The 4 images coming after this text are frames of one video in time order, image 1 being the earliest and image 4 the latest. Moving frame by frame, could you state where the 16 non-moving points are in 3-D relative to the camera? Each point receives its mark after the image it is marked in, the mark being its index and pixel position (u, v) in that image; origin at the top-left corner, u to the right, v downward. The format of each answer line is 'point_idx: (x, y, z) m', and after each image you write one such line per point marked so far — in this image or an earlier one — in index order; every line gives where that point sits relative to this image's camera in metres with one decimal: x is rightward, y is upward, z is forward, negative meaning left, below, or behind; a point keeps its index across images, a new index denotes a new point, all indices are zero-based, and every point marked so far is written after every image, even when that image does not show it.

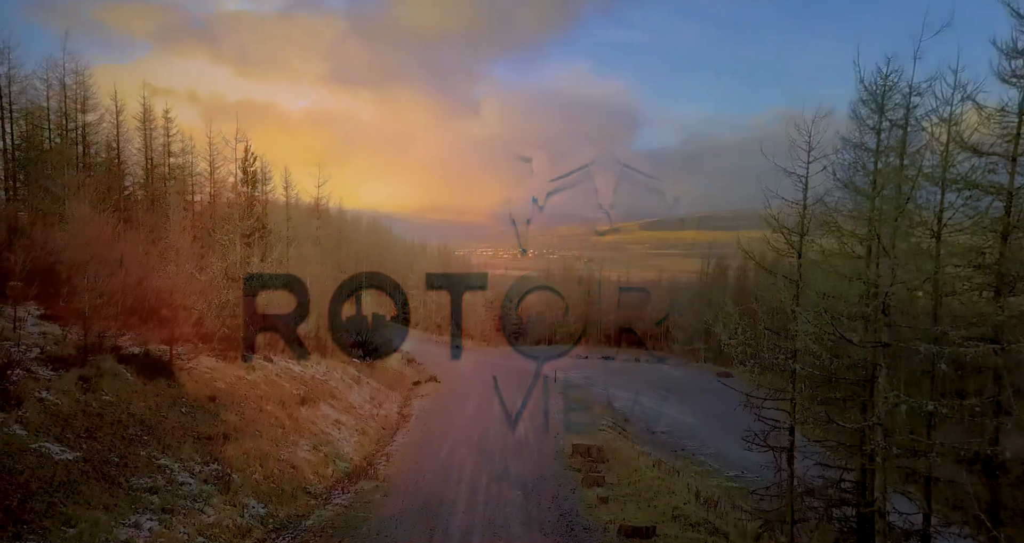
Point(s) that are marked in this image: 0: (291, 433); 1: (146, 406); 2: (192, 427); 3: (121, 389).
0: (-5.7, -4.1, +18.4) m
1: (-7.6, -2.8, +14.6) m
2: (-6.7, -3.3, +14.9) m
3: (-8.0, -2.5, +14.6) m
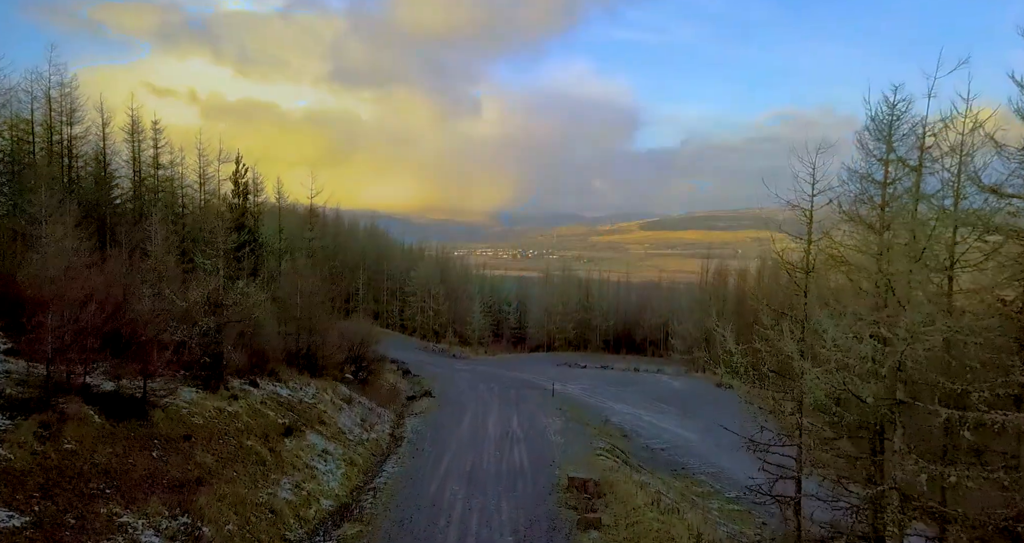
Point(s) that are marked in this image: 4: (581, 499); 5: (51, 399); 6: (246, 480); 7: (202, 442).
0: (-5.9, -4.9, +17.5) m
1: (-7.8, -3.5, +13.8) m
2: (-6.9, -4.0, +14.1) m
3: (-8.2, -3.2, +13.8) m
4: (+1.9, -6.2, +19.4) m
5: (-9.2, -2.6, +14.2) m
6: (-6.0, -4.7, +16.0) m
7: (-7.1, -3.9, +16.4) m
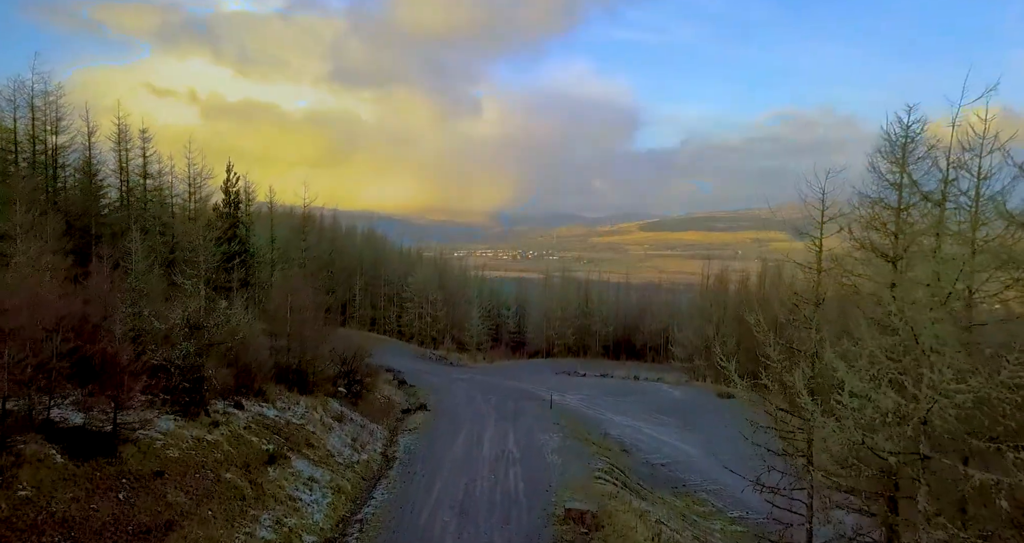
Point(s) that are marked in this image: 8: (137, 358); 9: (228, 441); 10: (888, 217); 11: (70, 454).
0: (-6.1, -5.4, +16.6) m
1: (-7.9, -4.1, +12.9) m
2: (-7.1, -4.6, +13.2) m
3: (-8.4, -3.8, +12.9) m
4: (+1.7, -6.8, +18.5) m
5: (-9.3, -3.1, +13.3) m
6: (-6.1, -5.2, +15.1) m
7: (-7.3, -4.5, +15.5) m
8: (-9.8, -2.3, +18.8) m
9: (-7.7, -4.6, +19.5) m
10: (+7.1, +1.0, +13.6) m
11: (-8.7, -3.6, +14.0) m
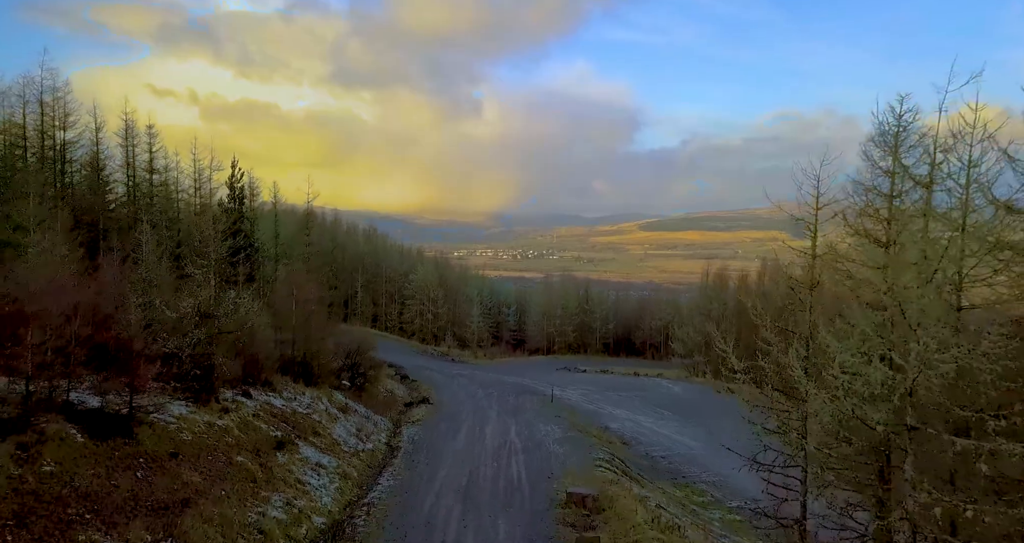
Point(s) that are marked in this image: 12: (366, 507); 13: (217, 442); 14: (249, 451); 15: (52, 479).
0: (-6.0, -5.1, +17.1) m
1: (-7.8, -3.8, +13.4) m
2: (-7.0, -4.3, +13.7) m
3: (-8.3, -3.5, +13.4) m
4: (+1.8, -6.5, +19.0) m
5: (-9.3, -2.8, +13.8) m
6: (-6.1, -4.9, +15.6) m
7: (-7.2, -4.2, +16.0) m
8: (-9.7, -2.0, +19.2) m
9: (-7.6, -4.3, +19.9) m
10: (+7.2, +1.3, +14.1) m
11: (-8.6, -3.3, +14.5) m
12: (-4.0, -6.4, +19.6) m
13: (-7.4, -4.3, +18.0) m
14: (-6.9, -4.7, +18.8) m
15: (-8.2, -3.7, +12.7) m
